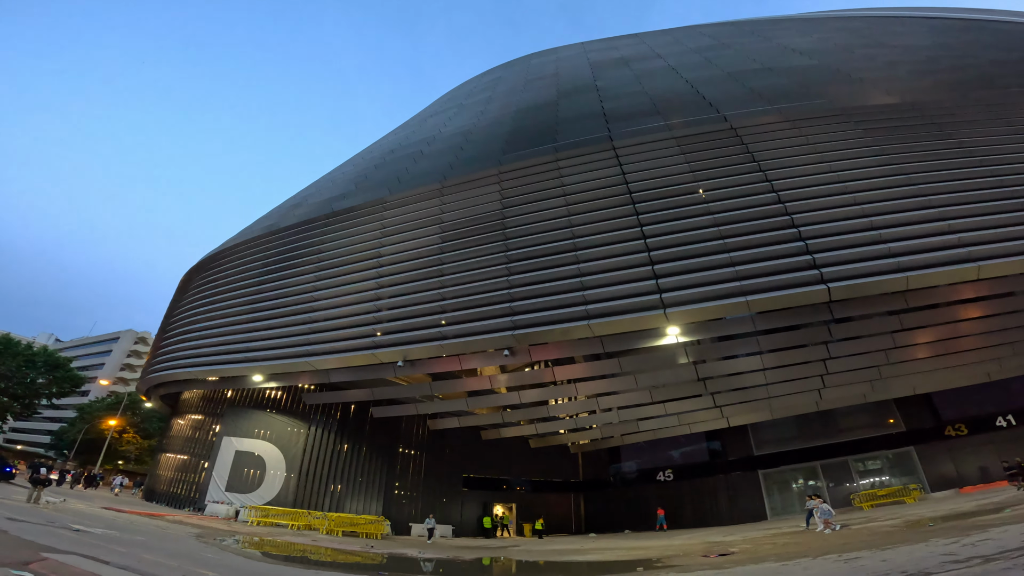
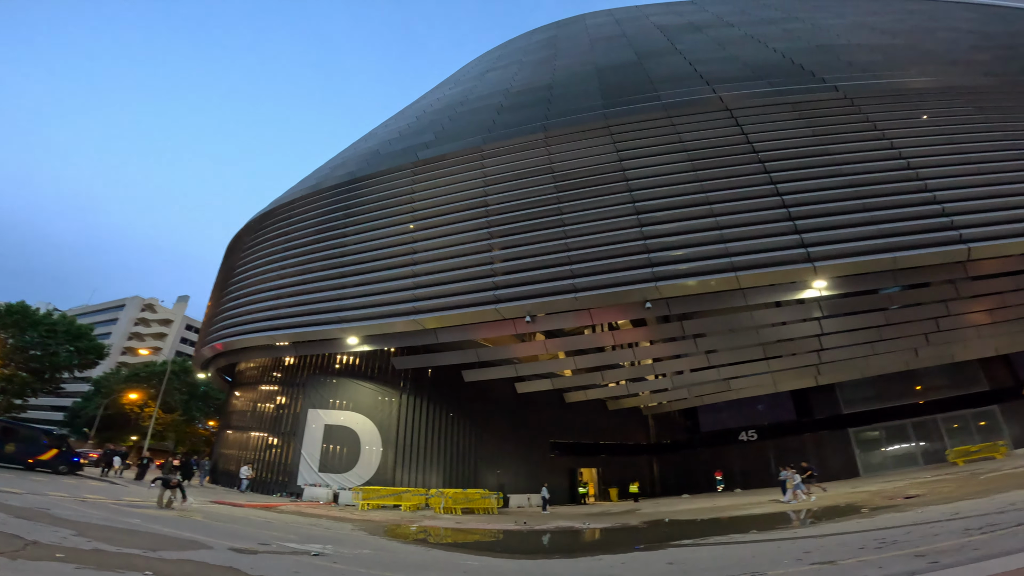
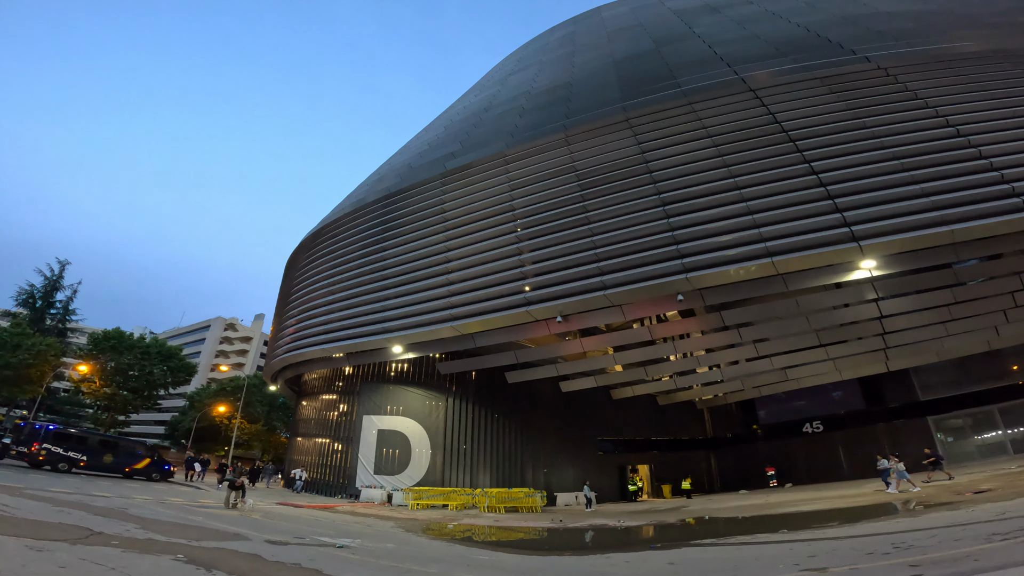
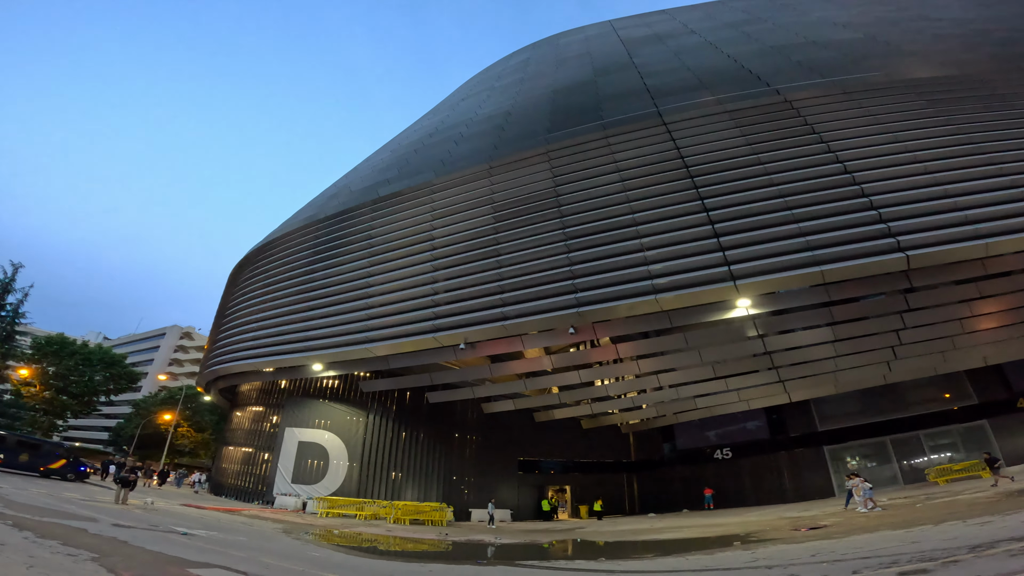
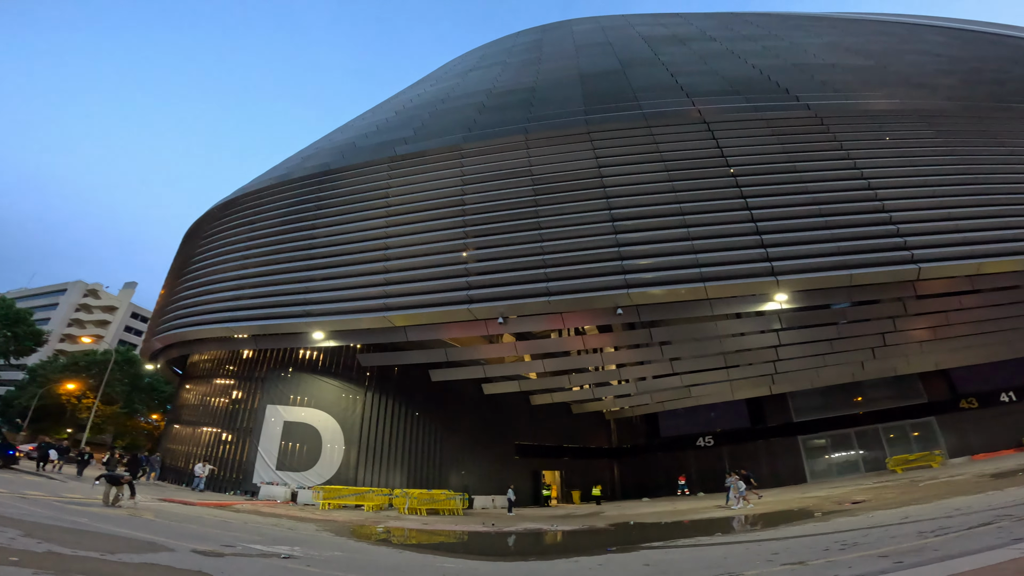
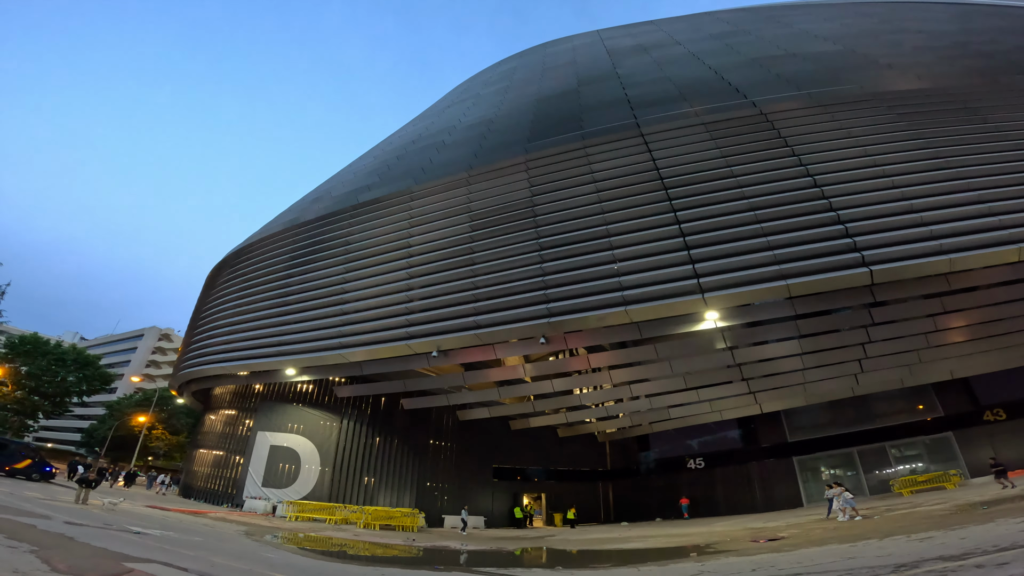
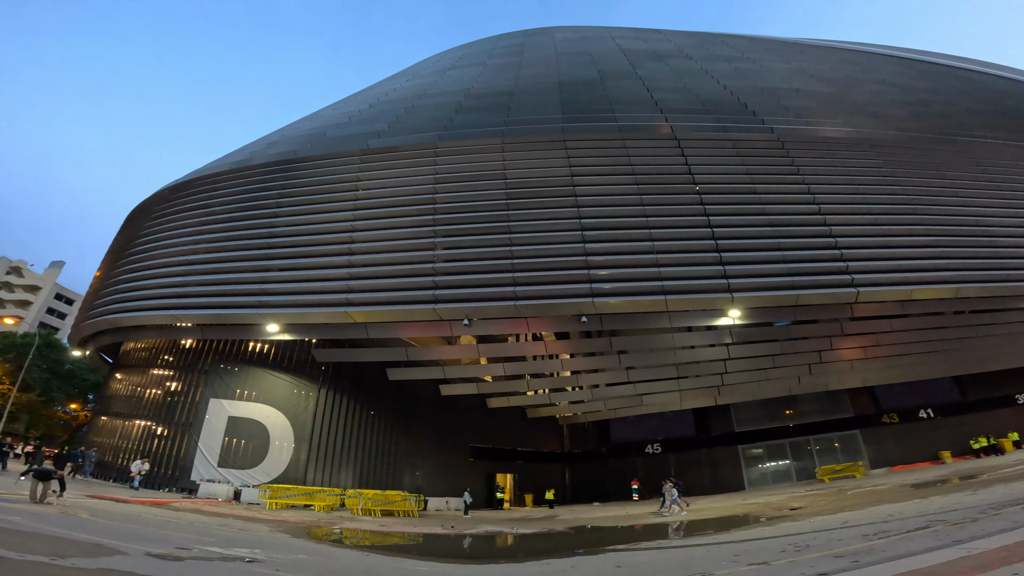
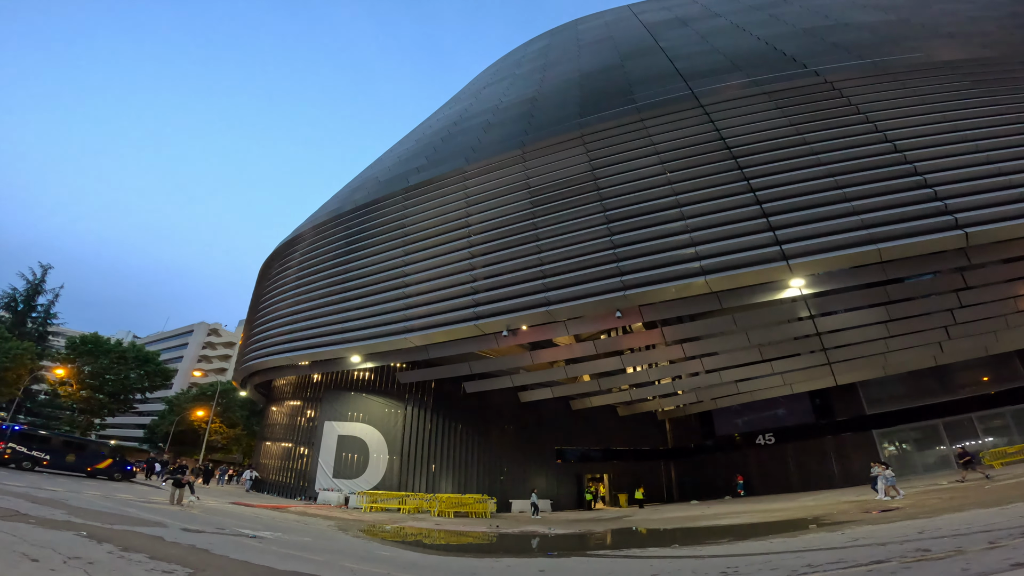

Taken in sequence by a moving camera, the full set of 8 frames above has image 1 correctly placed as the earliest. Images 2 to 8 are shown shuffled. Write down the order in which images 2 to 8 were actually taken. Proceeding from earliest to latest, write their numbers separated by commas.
6, 4, 8, 3, 2, 5, 7
